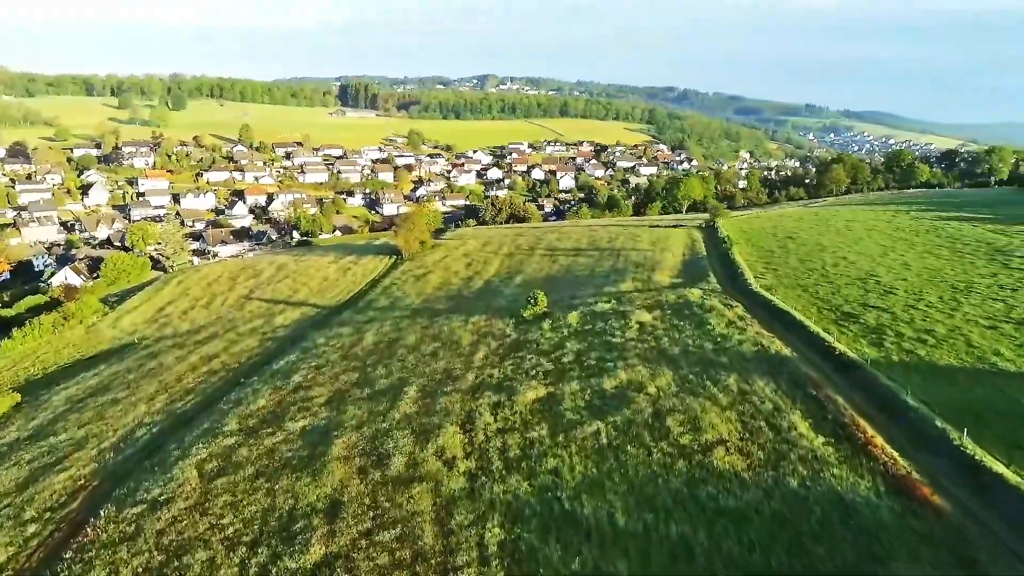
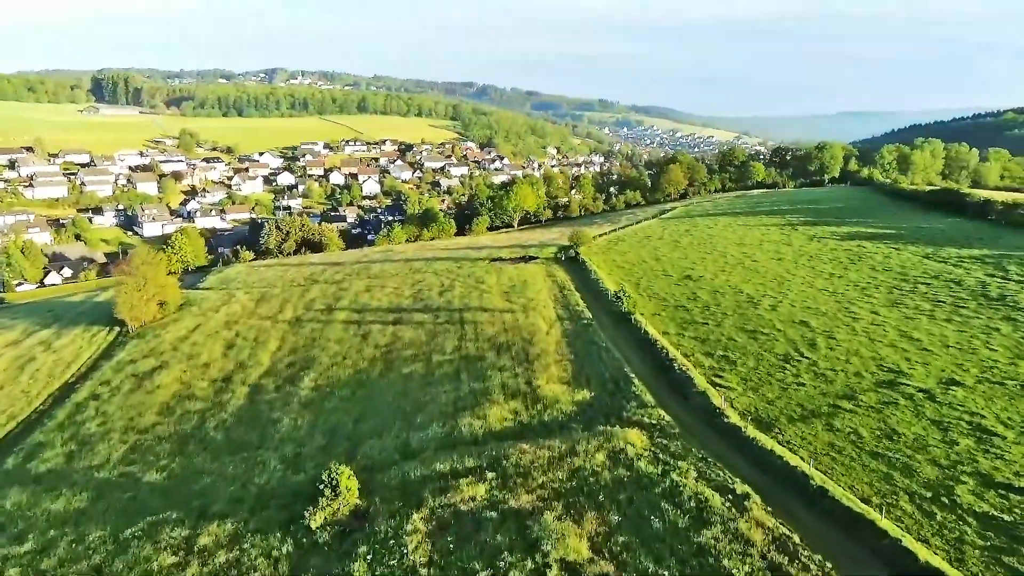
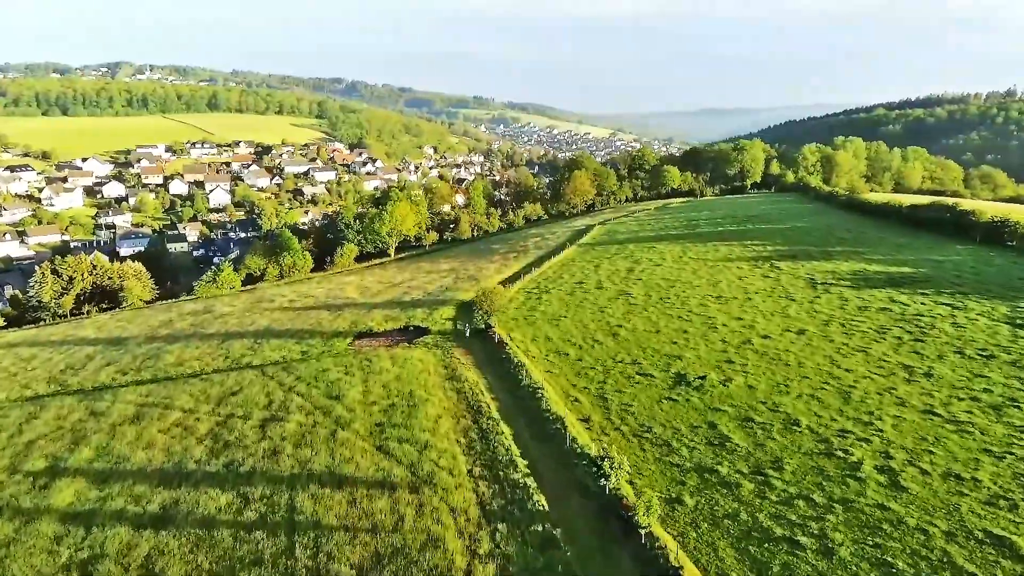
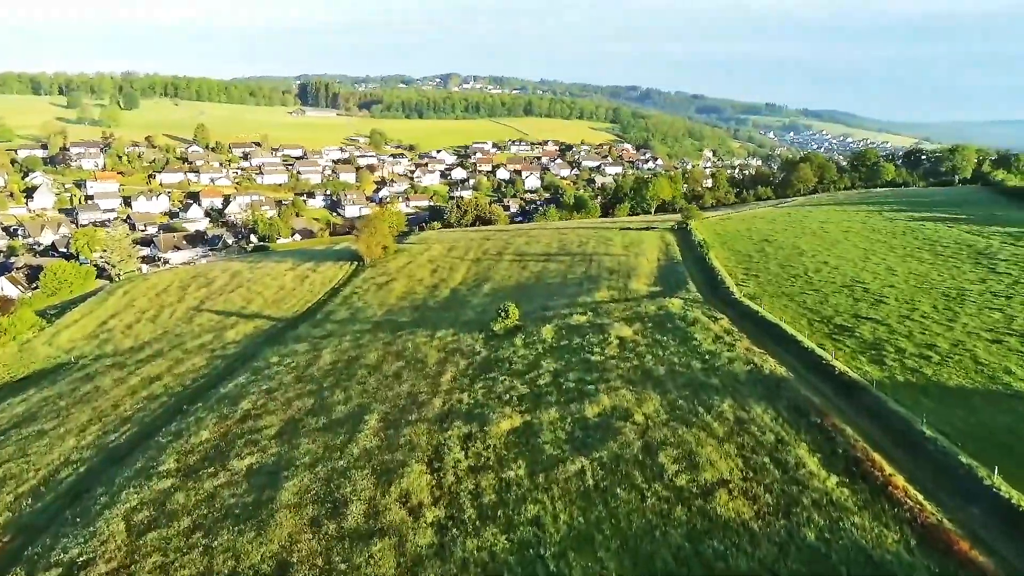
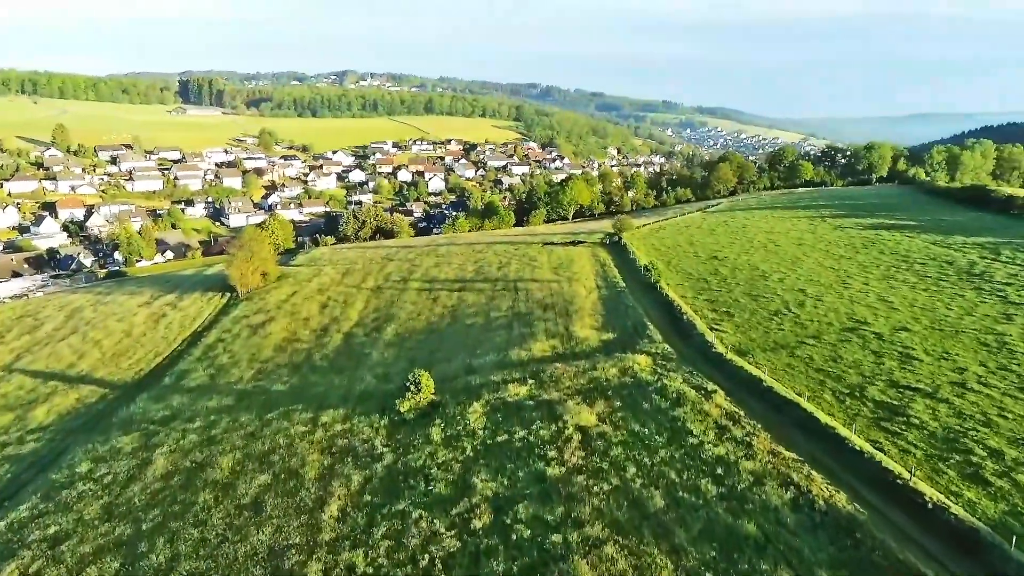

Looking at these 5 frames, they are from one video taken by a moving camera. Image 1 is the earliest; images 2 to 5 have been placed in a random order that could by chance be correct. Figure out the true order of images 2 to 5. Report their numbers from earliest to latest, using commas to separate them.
4, 5, 2, 3
